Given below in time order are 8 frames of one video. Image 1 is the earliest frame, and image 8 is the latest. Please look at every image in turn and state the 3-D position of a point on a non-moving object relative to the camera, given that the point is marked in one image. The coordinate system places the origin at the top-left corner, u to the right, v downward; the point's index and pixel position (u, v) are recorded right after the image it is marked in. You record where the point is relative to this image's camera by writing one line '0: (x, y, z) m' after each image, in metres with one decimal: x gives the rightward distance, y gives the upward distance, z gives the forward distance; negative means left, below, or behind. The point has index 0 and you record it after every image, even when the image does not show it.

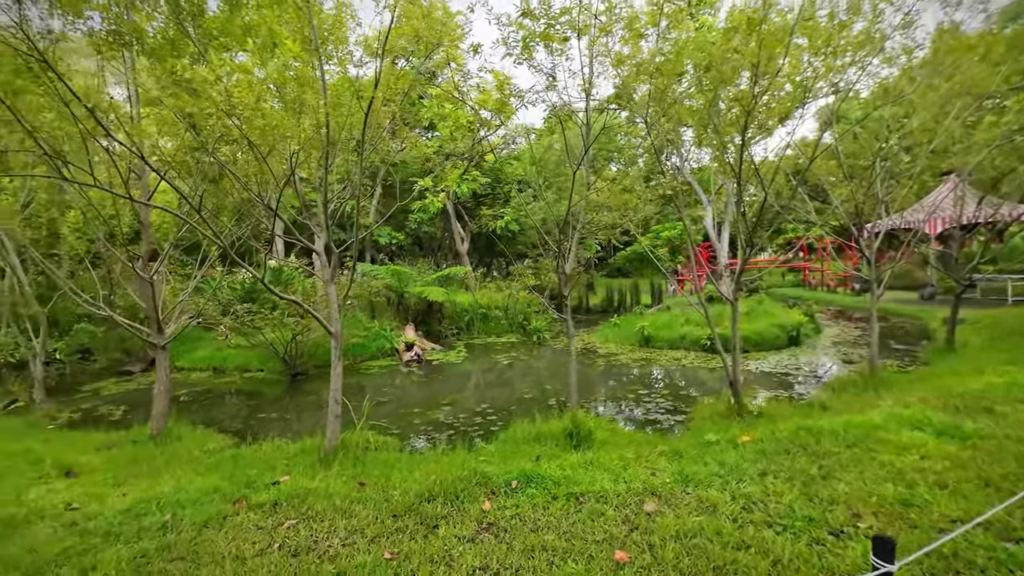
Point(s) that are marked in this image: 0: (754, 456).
0: (+2.1, -1.5, +4.3) m
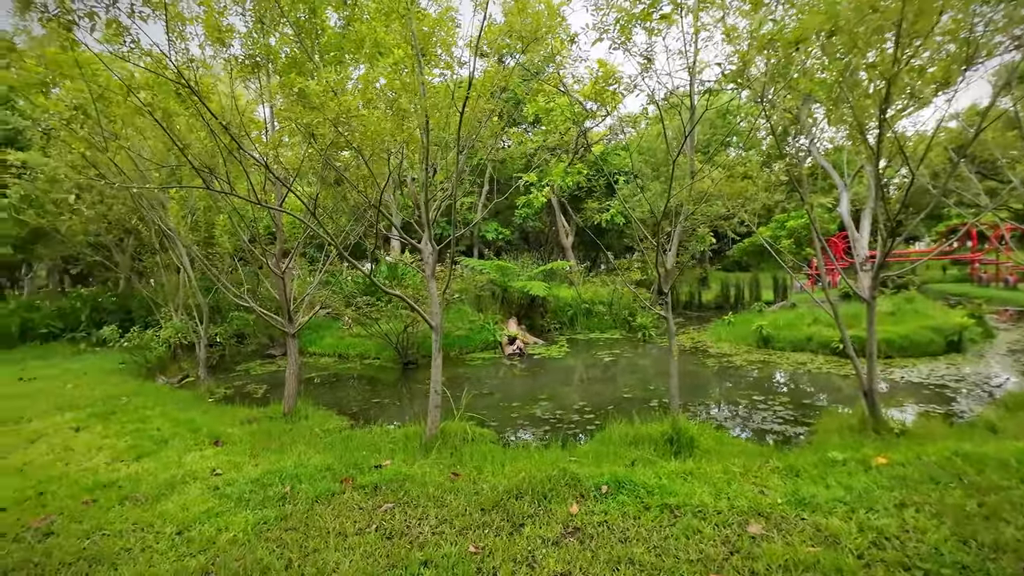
0: (+2.9, -1.5, +3.7) m
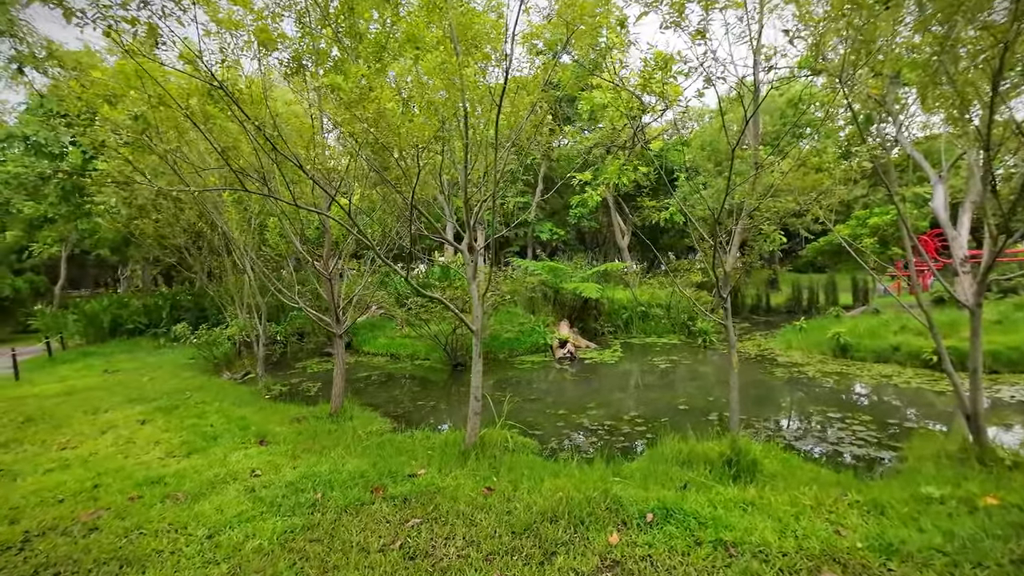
0: (+3.1, -1.5, +3.1) m
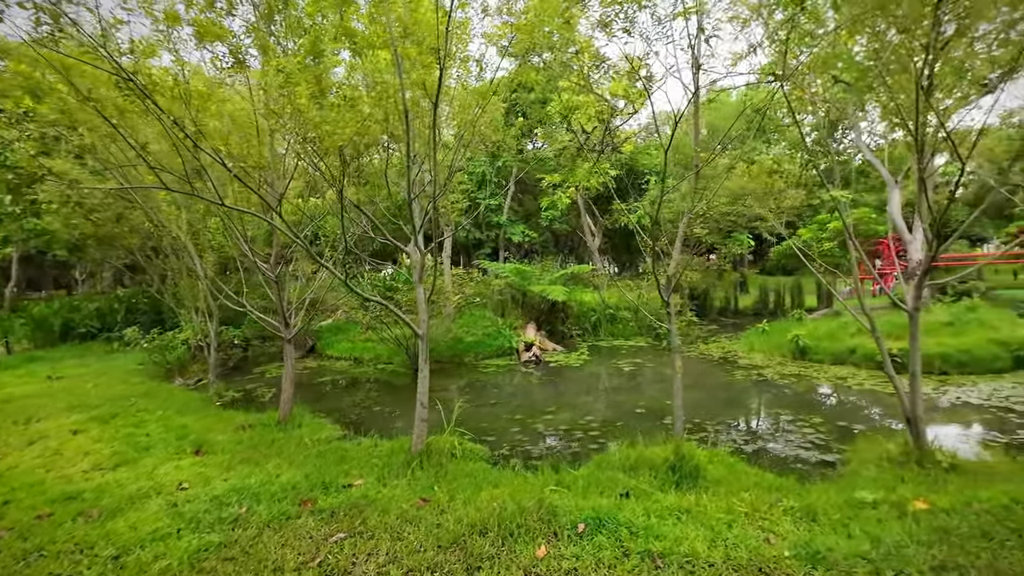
0: (+2.6, -1.6, +3.1) m
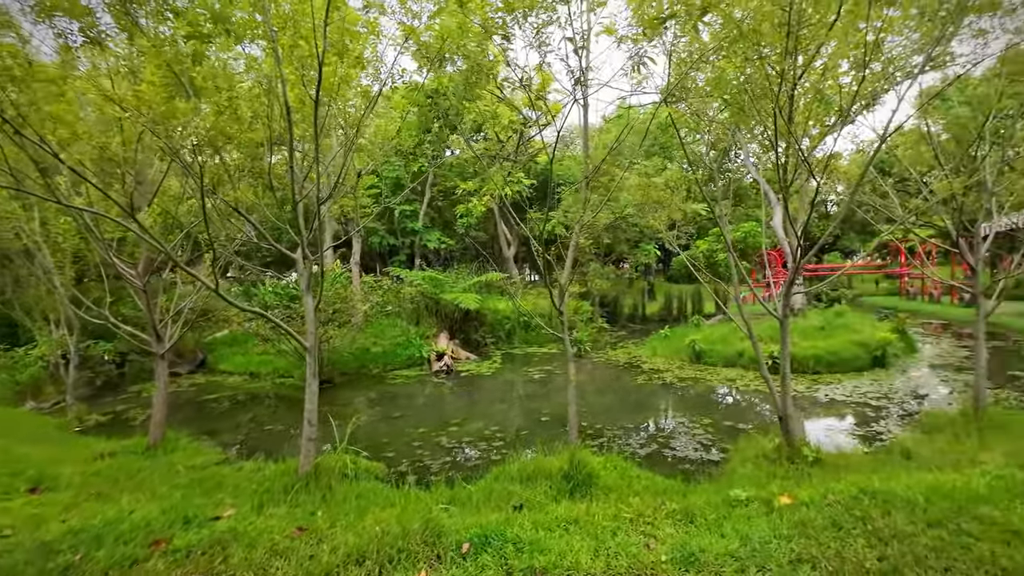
0: (+1.9, -1.6, +3.3) m
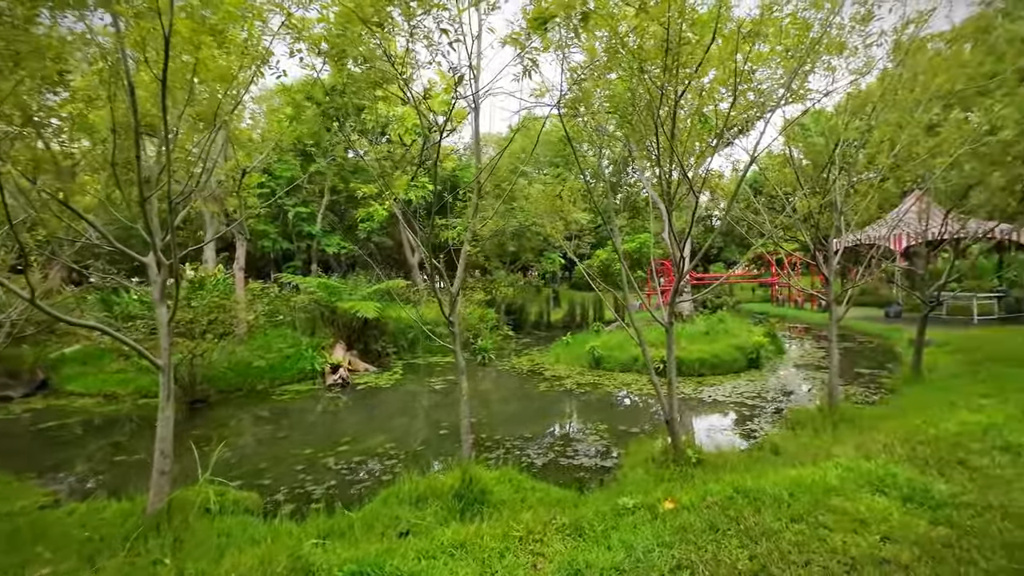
0: (+1.1, -1.7, +3.3) m
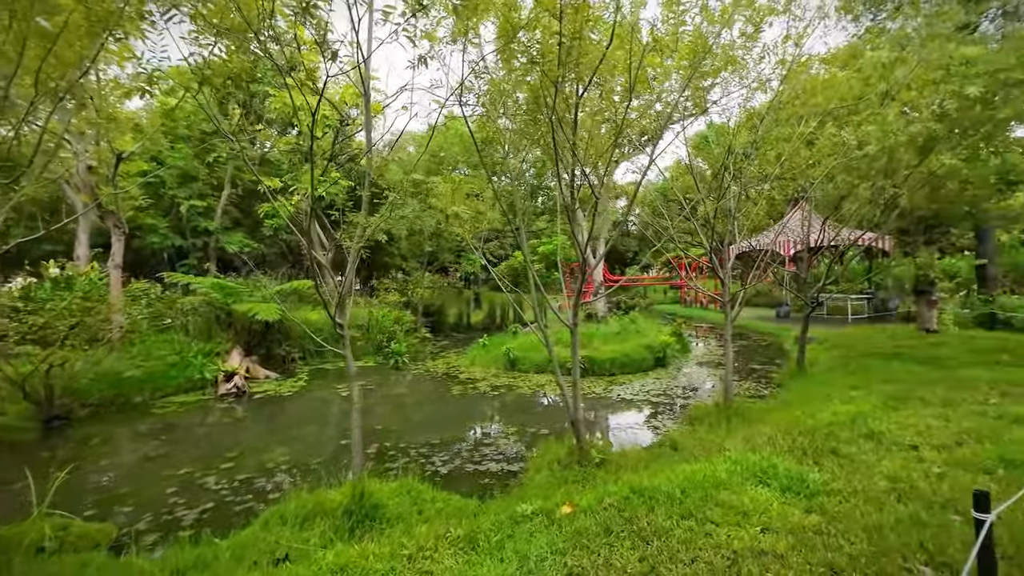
0: (+0.4, -1.7, +3.2) m
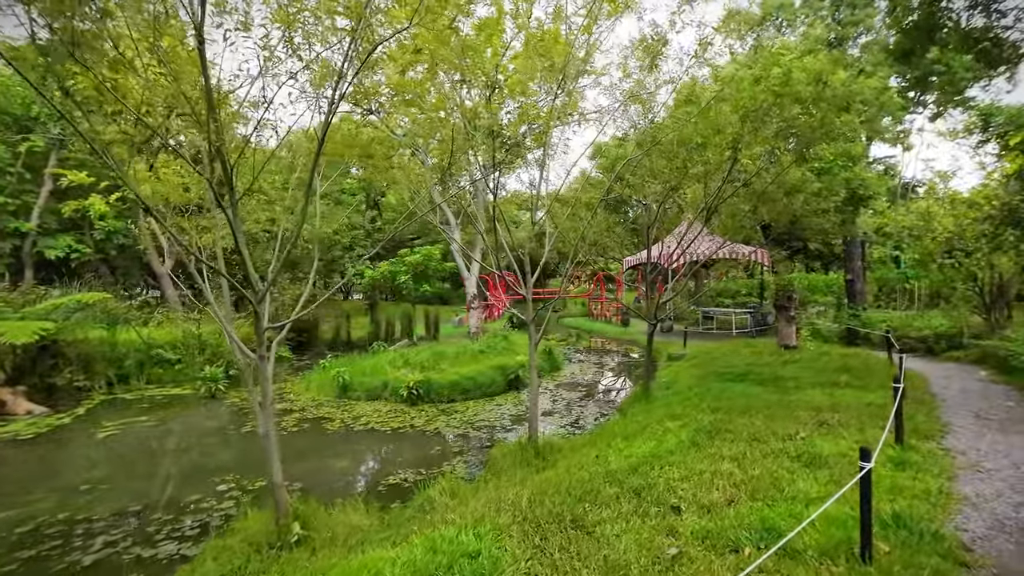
0: (-2.0, -1.8, +1.9) m
